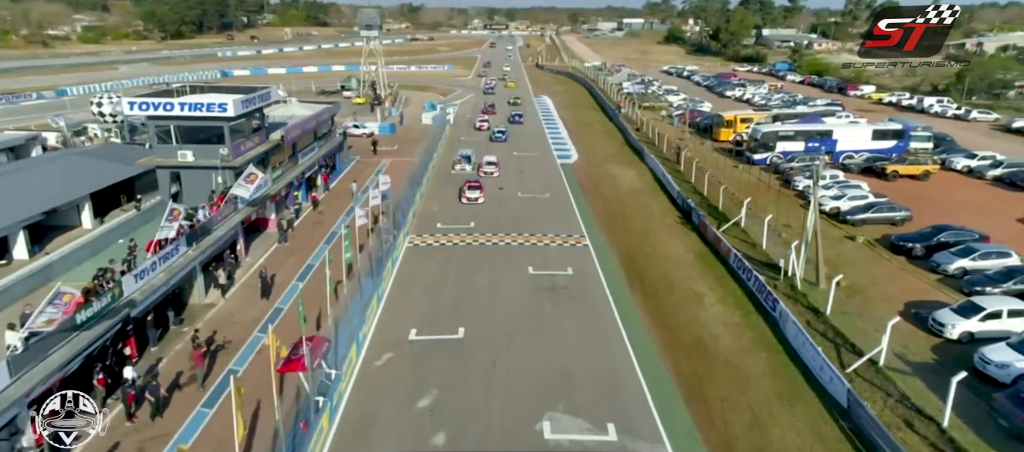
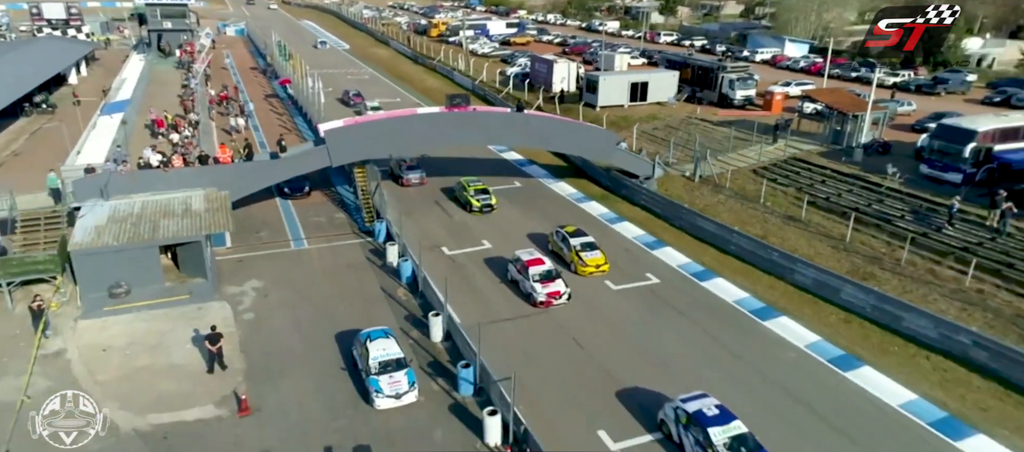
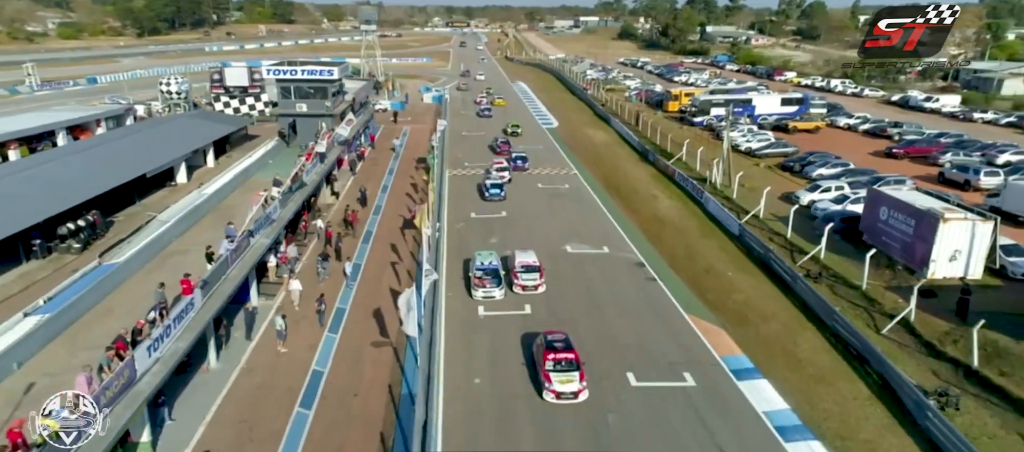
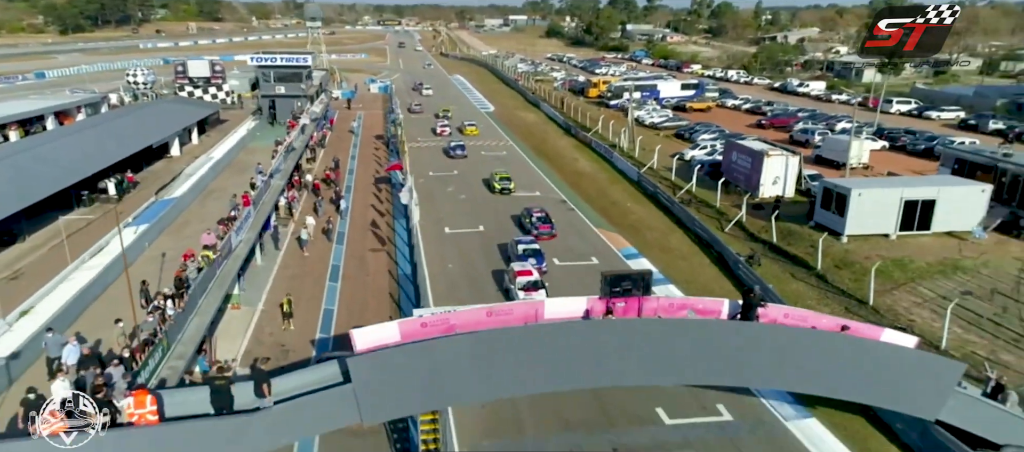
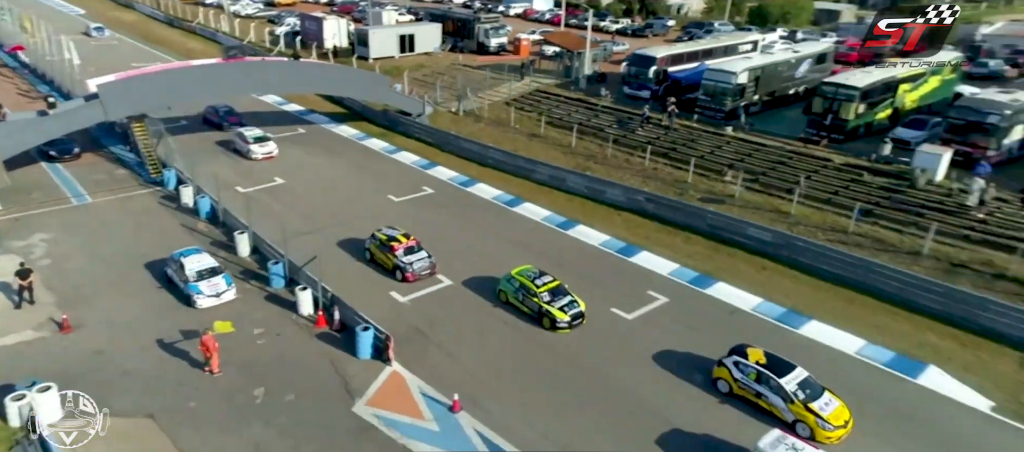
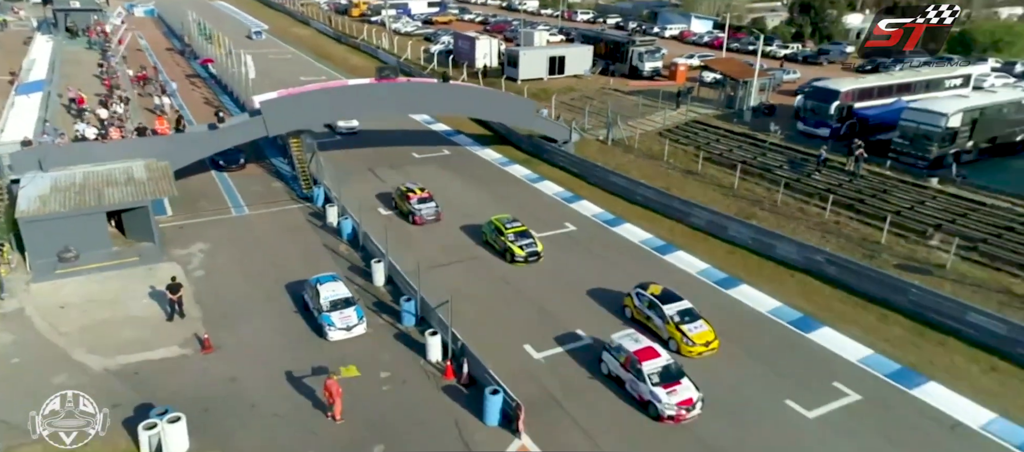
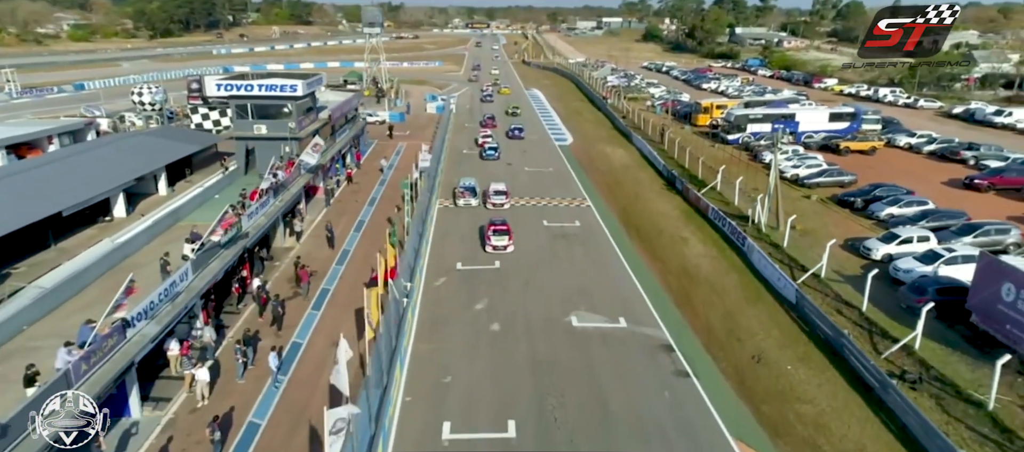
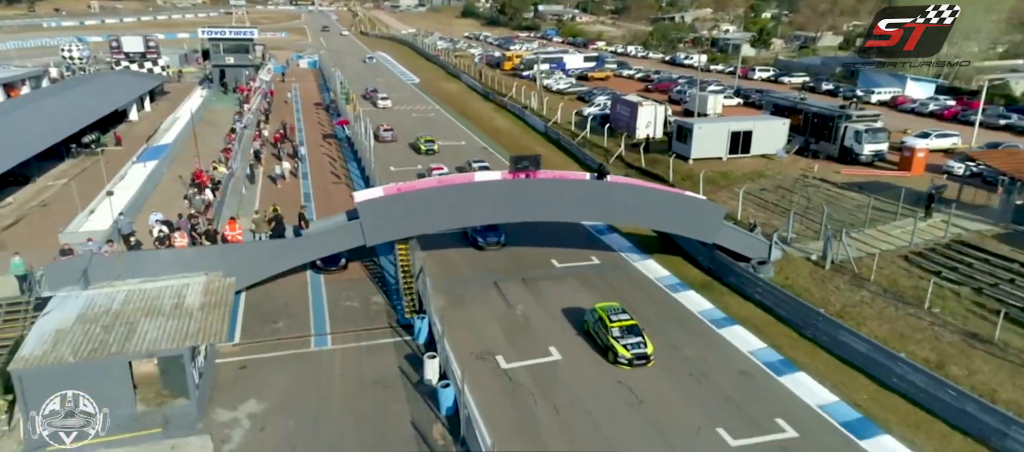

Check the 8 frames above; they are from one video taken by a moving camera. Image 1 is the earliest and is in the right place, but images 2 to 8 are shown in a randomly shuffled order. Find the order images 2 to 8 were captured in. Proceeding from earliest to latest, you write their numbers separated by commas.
7, 3, 4, 8, 2, 6, 5
